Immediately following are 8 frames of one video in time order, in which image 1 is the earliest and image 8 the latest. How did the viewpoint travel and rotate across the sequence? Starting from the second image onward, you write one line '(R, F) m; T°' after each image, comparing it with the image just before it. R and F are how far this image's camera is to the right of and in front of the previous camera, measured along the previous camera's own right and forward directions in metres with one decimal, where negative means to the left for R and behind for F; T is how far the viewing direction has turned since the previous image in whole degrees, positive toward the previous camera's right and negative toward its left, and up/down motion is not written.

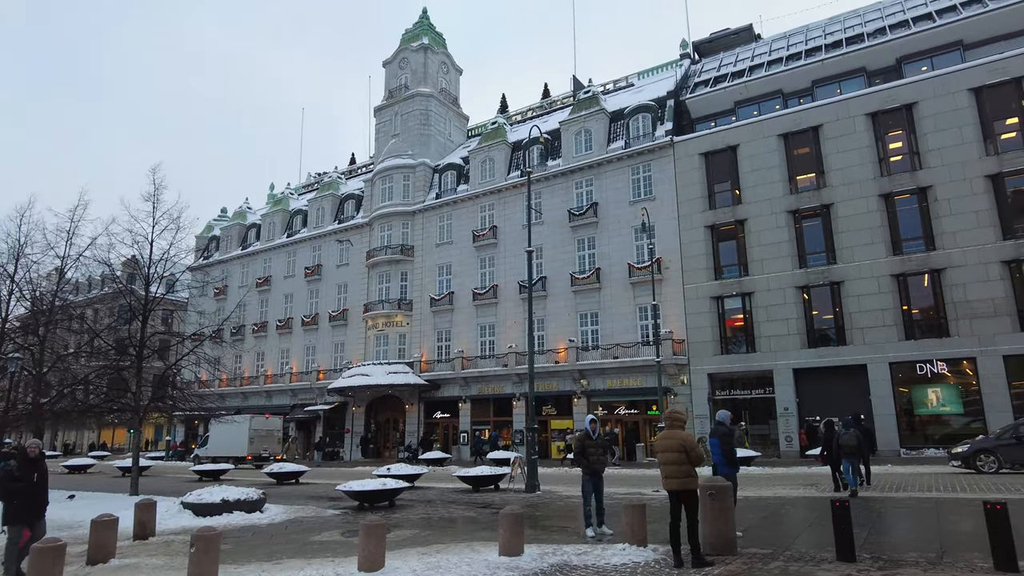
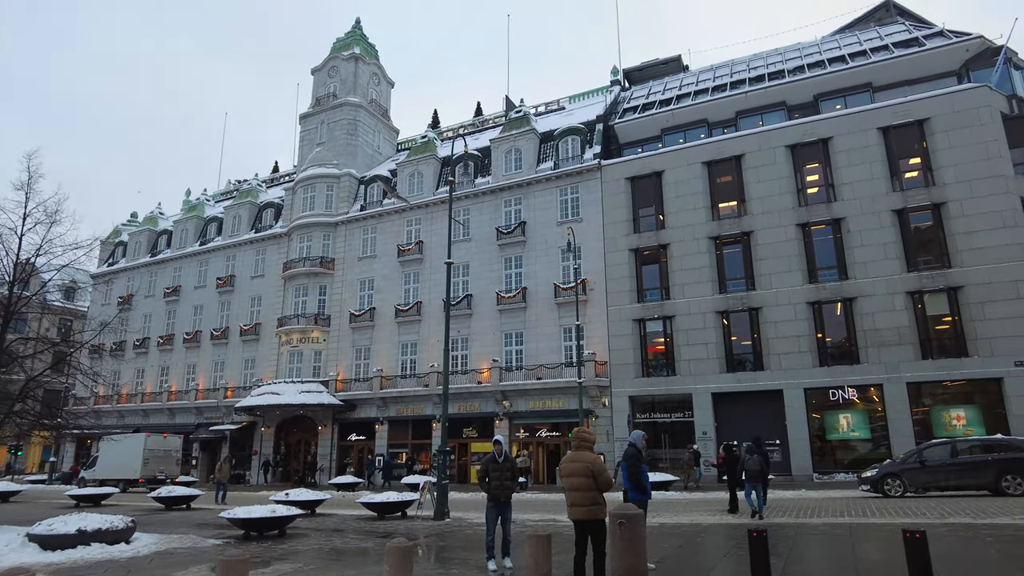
(+0.4, +0.8) m; +6°
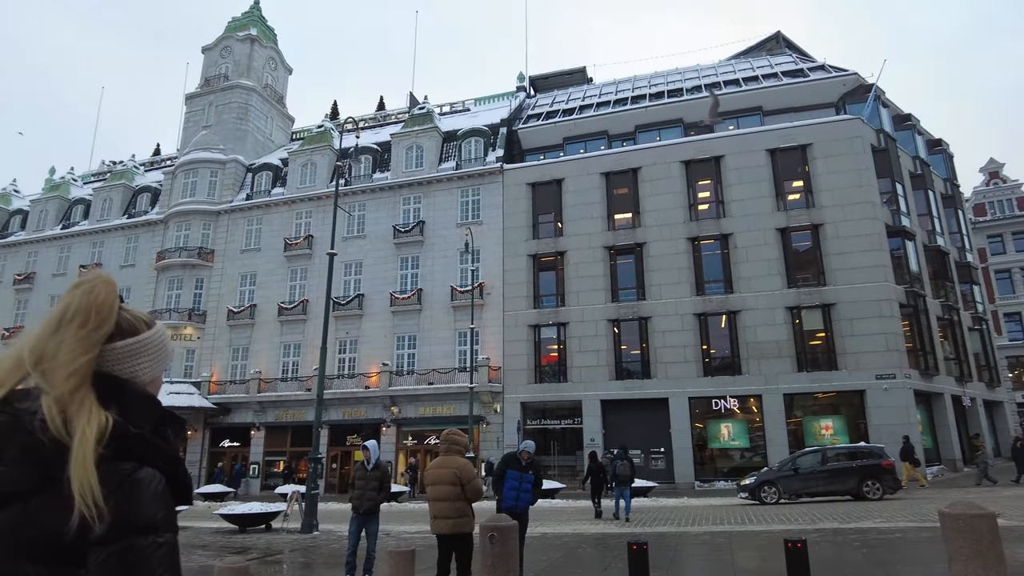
(+0.3, +0.8) m; +9°
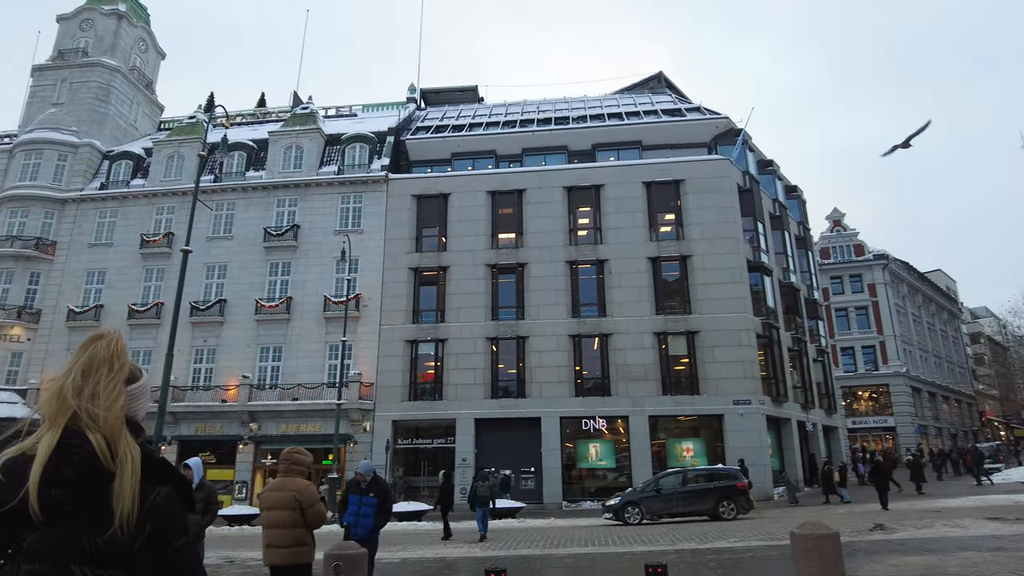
(+0.2, +0.5) m; +10°
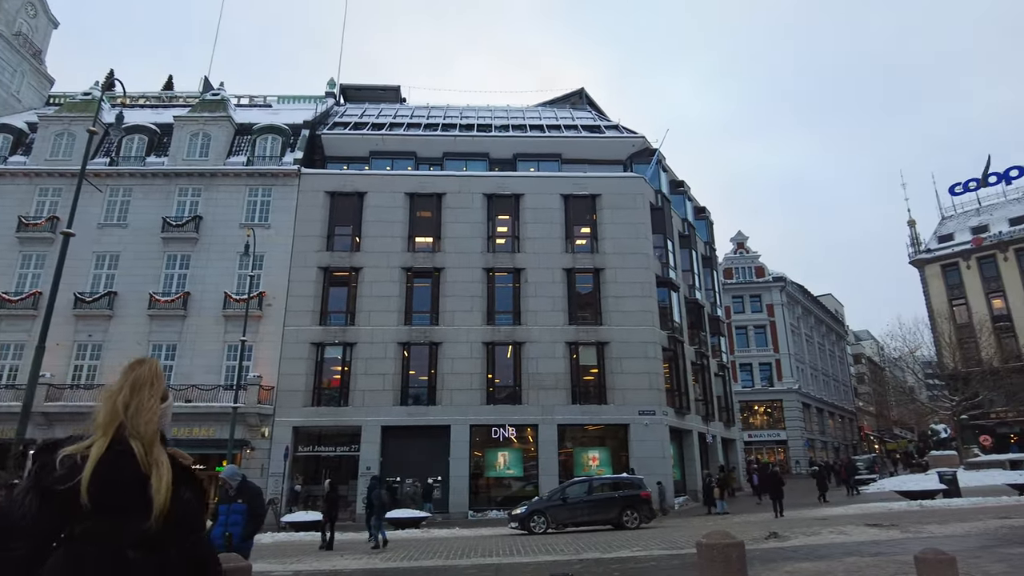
(0.0, +0.3) m; +7°
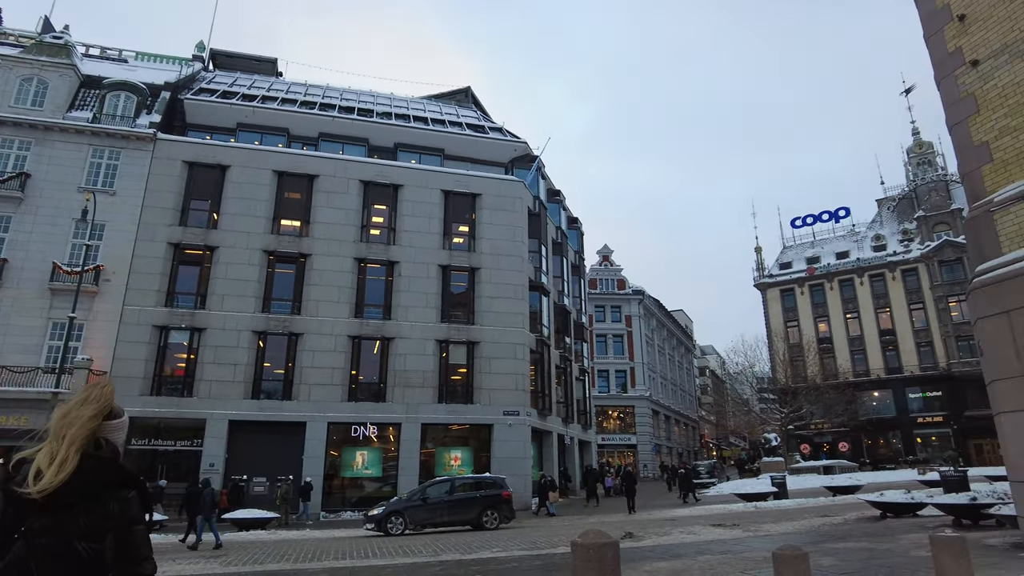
(-0.2, +0.4) m; +11°
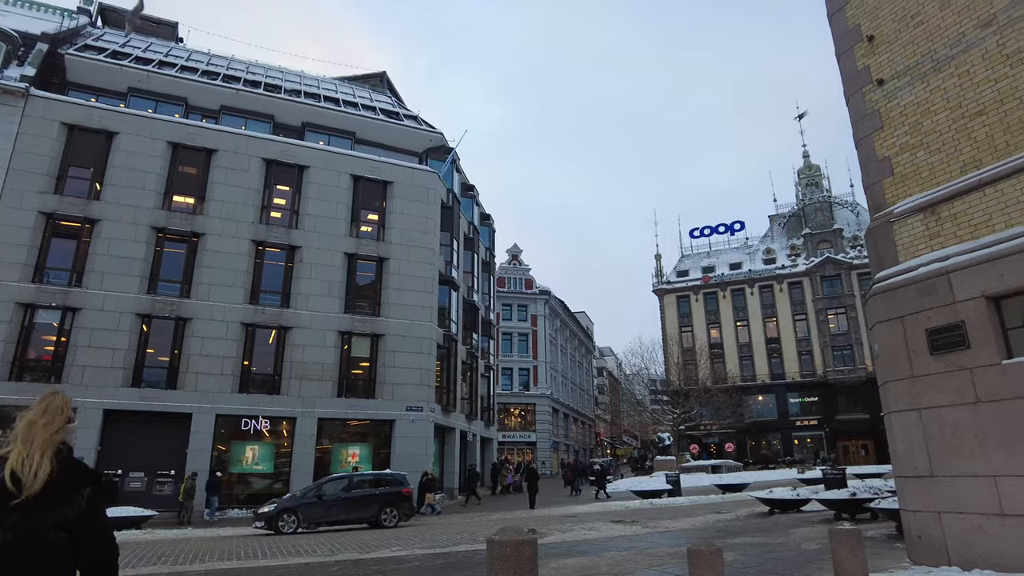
(-0.2, +0.4) m; +8°
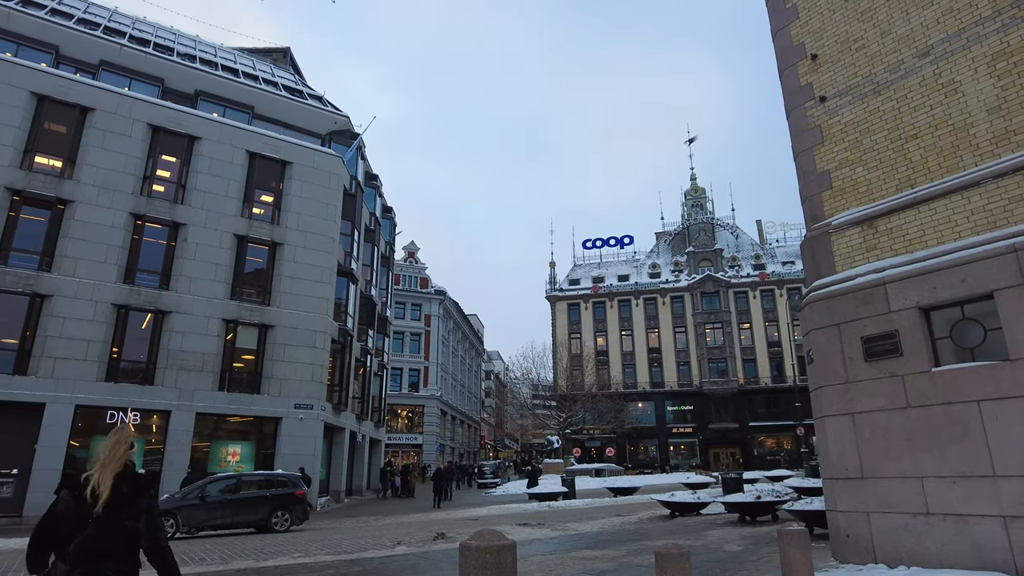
(-0.9, +0.7) m; +10°
